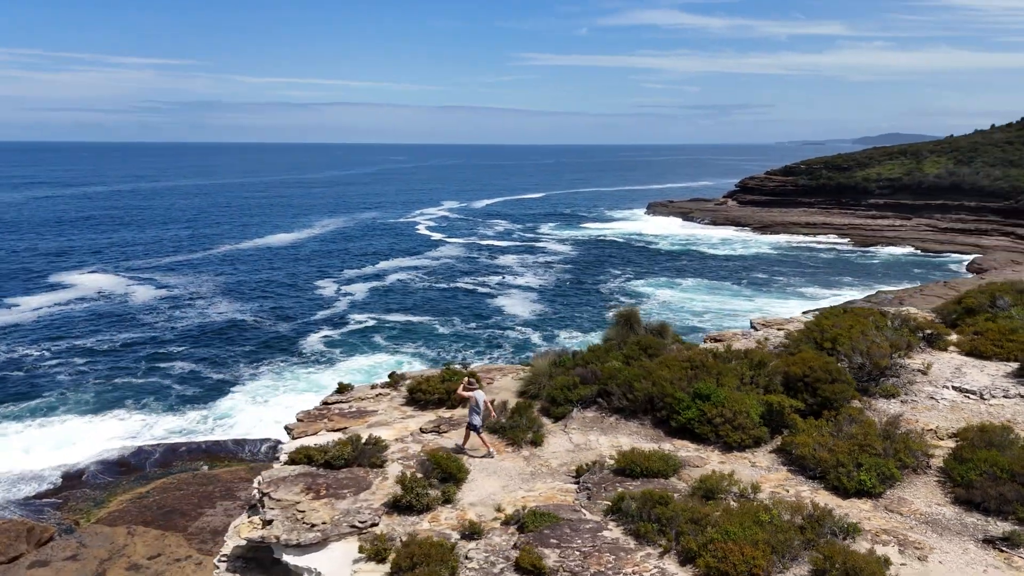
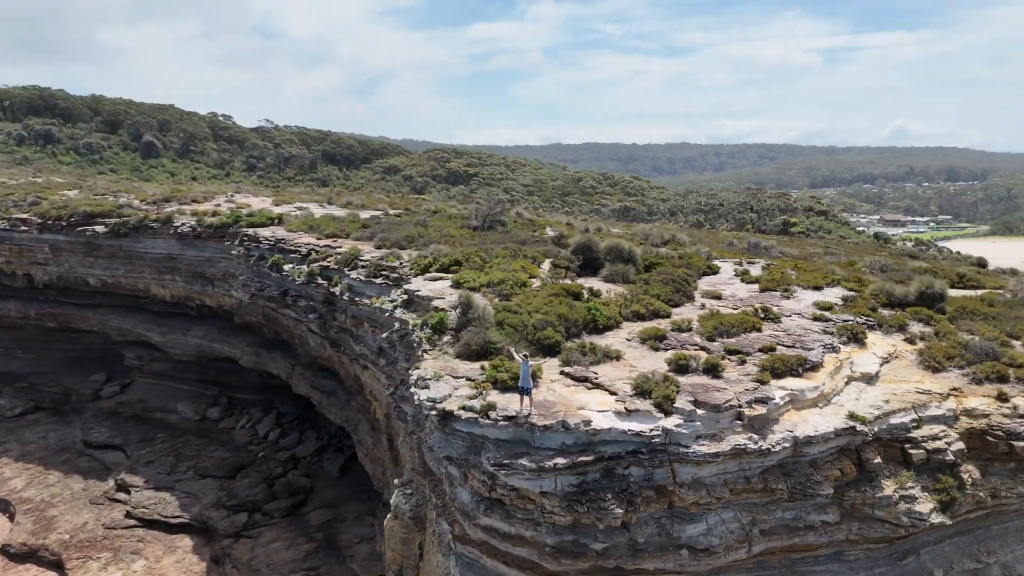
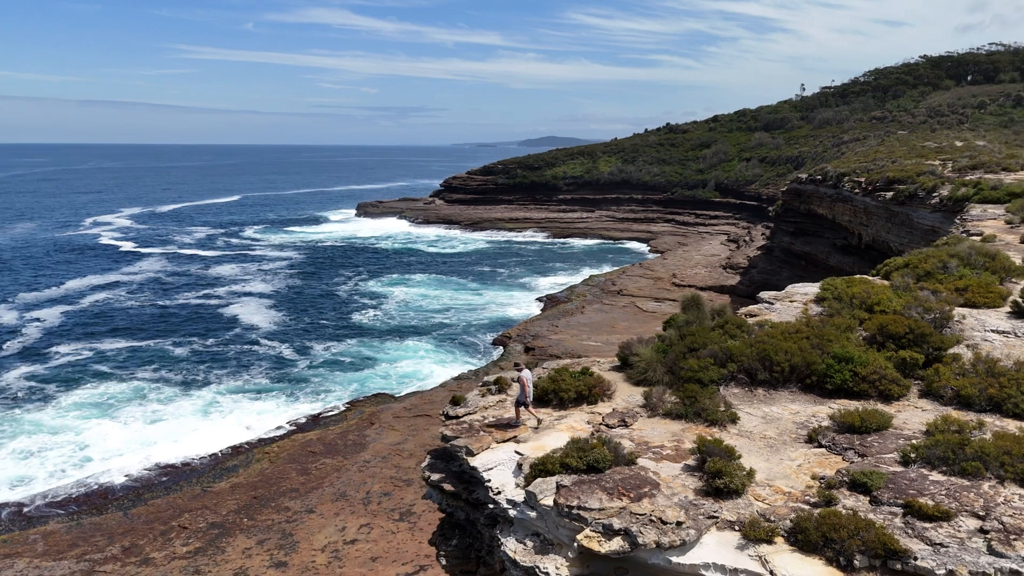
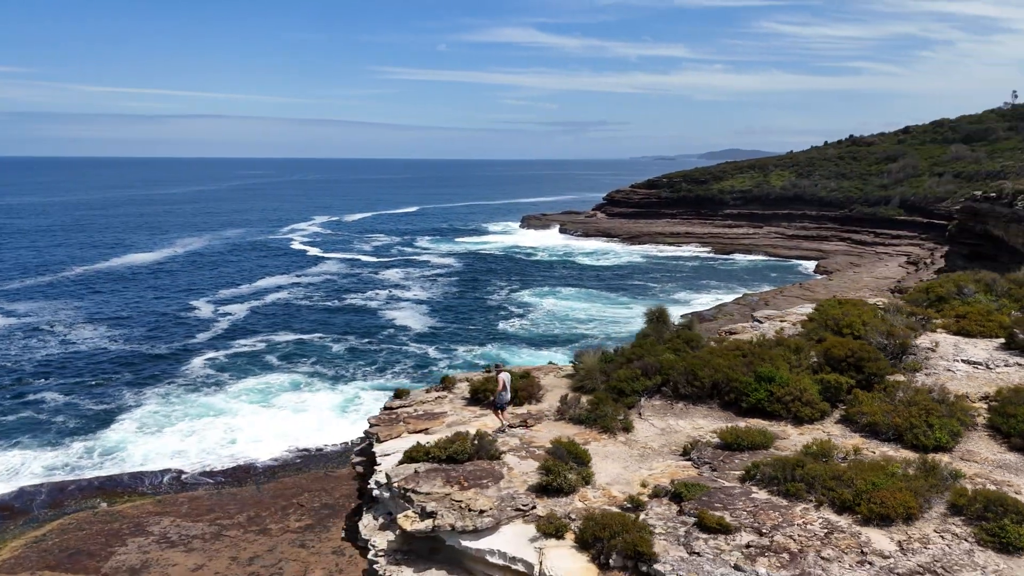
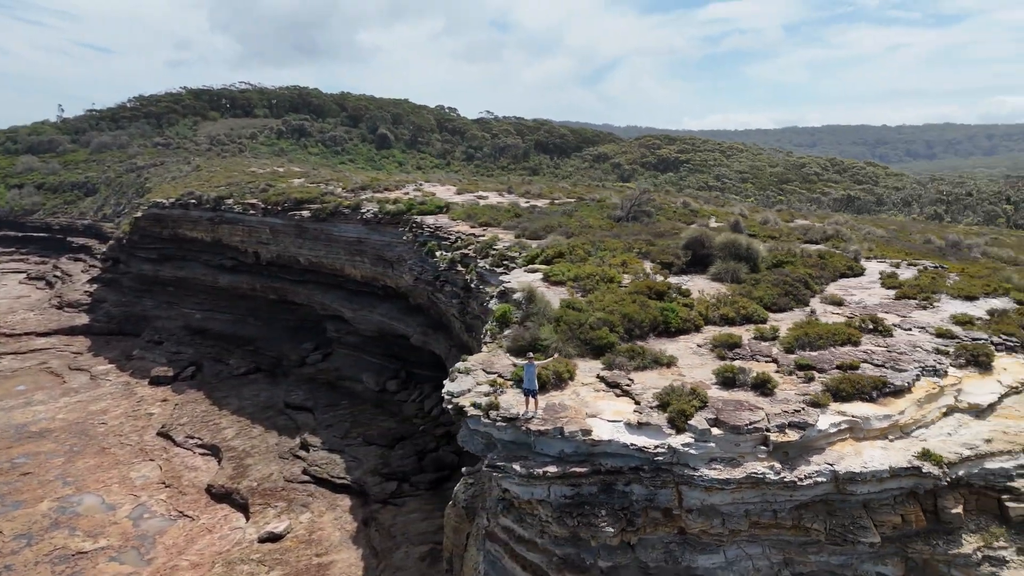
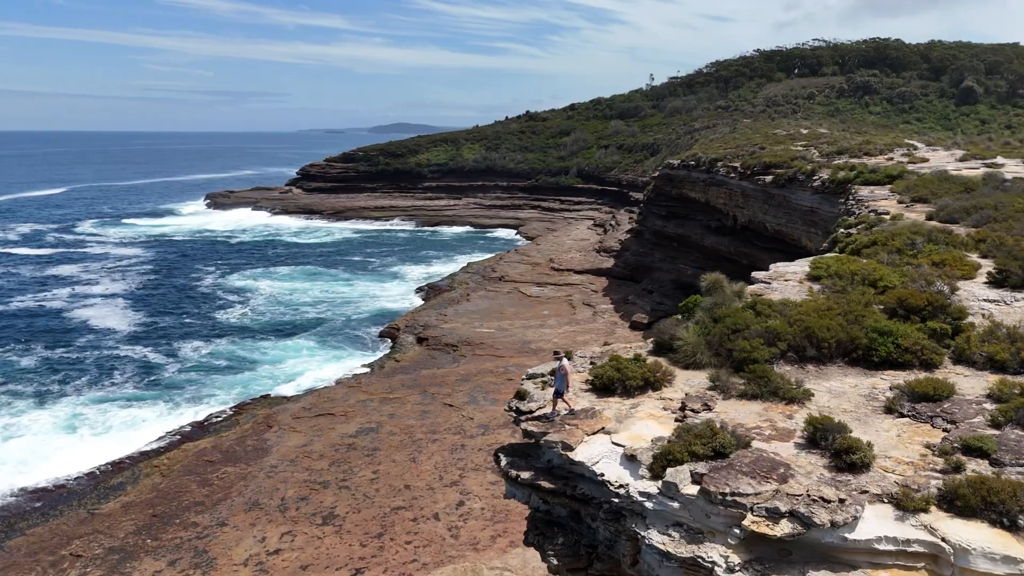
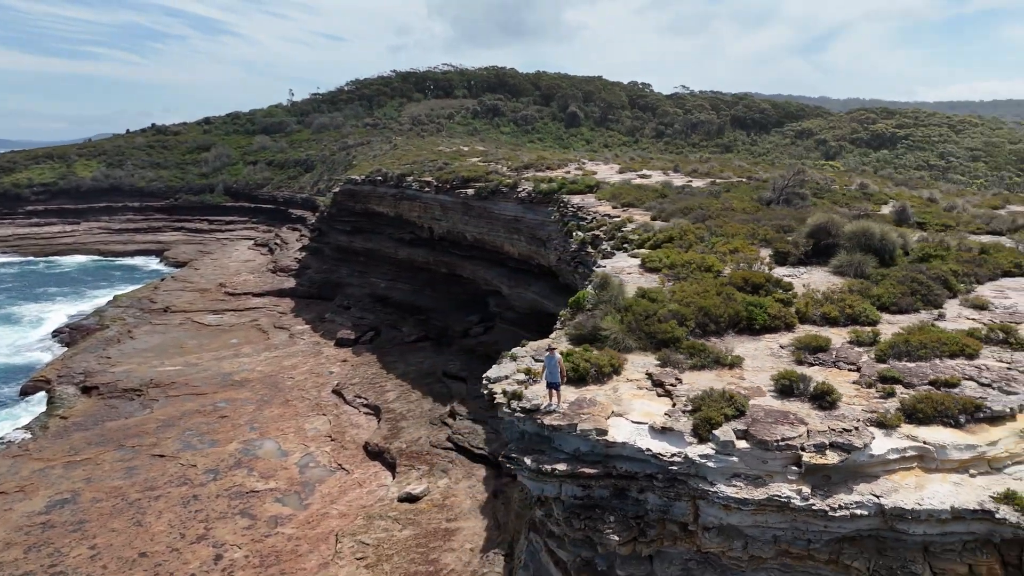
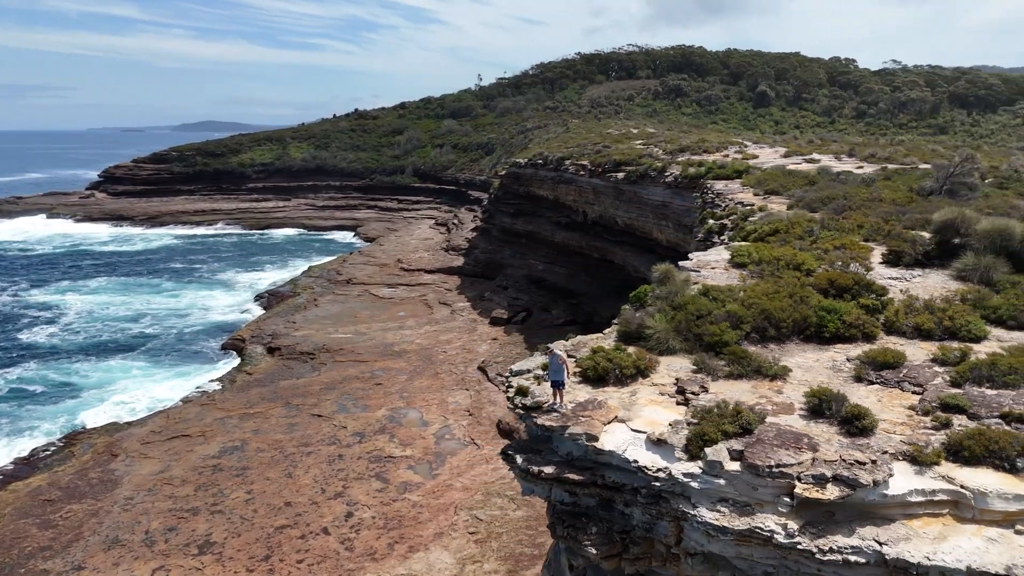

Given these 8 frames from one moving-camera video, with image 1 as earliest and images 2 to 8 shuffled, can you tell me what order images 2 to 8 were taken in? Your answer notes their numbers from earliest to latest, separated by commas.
4, 3, 6, 8, 7, 5, 2
